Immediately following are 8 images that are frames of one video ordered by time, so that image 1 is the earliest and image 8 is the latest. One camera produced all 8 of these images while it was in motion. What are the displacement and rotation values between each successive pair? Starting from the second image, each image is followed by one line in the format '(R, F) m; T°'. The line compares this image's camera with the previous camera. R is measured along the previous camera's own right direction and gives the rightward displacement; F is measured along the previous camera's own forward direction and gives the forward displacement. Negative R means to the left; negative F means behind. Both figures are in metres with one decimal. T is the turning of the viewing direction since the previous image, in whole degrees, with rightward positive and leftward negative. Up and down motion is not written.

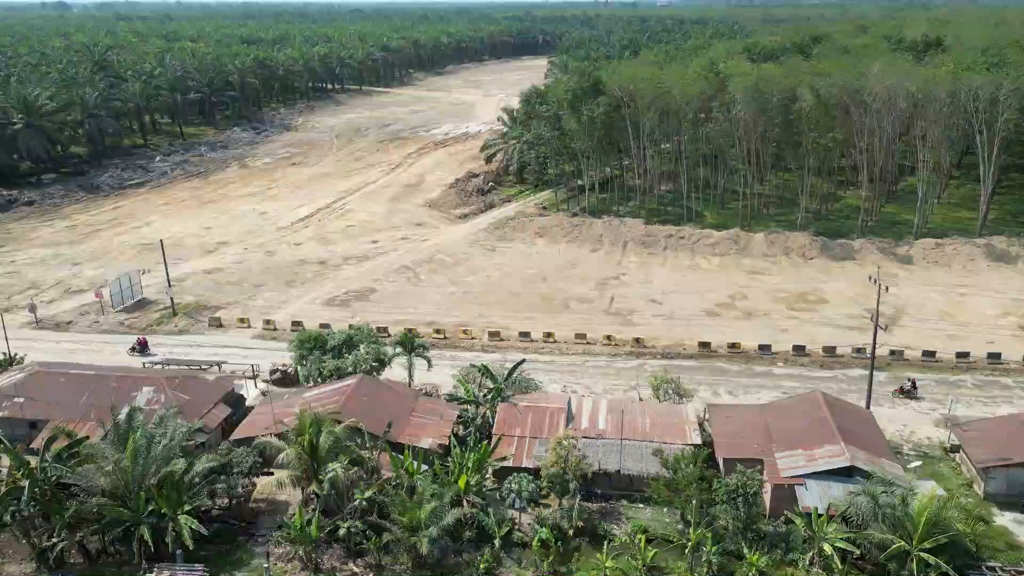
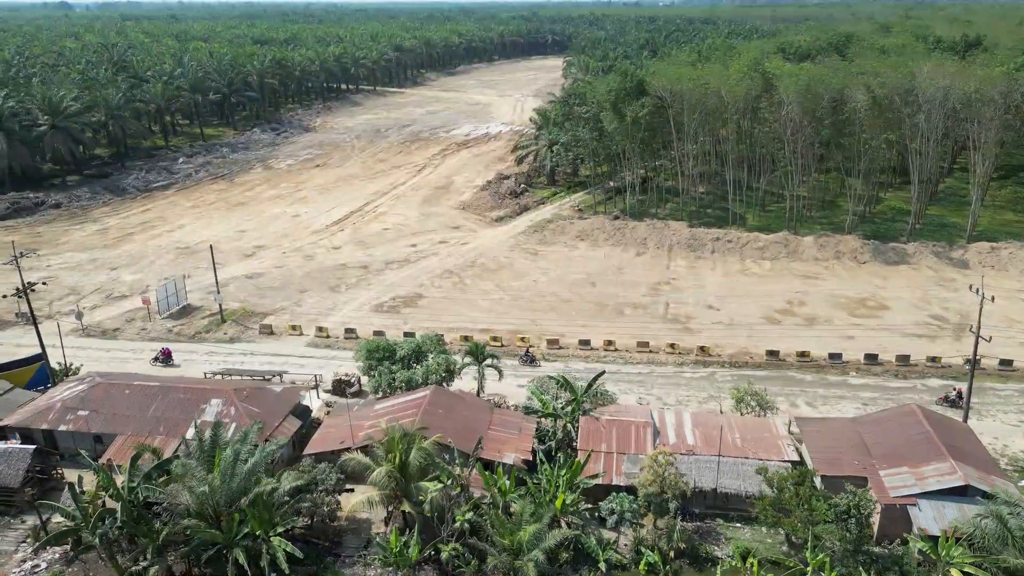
(-3.3, +0.8) m; 0°
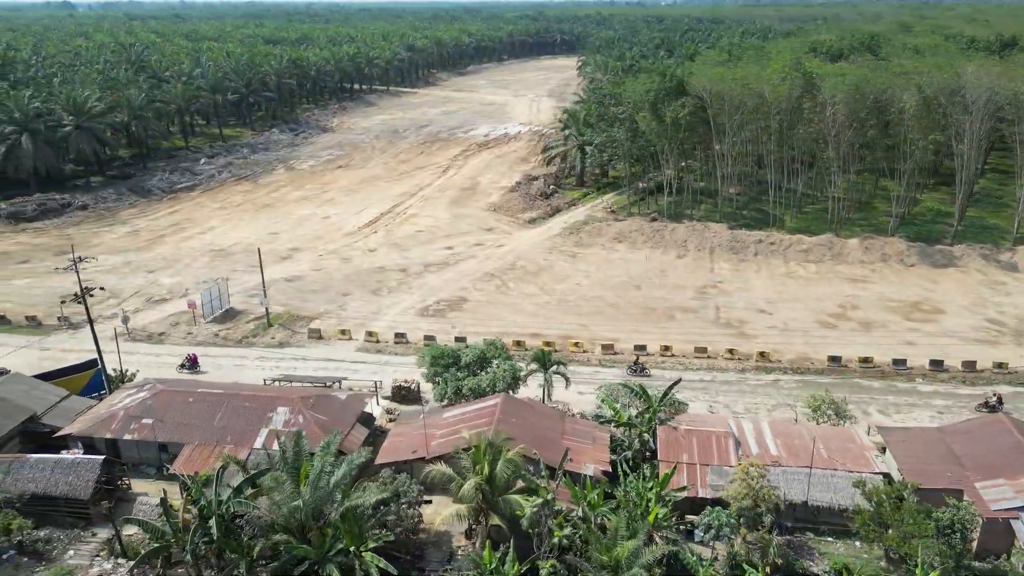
(-3.0, +0.6) m; 0°
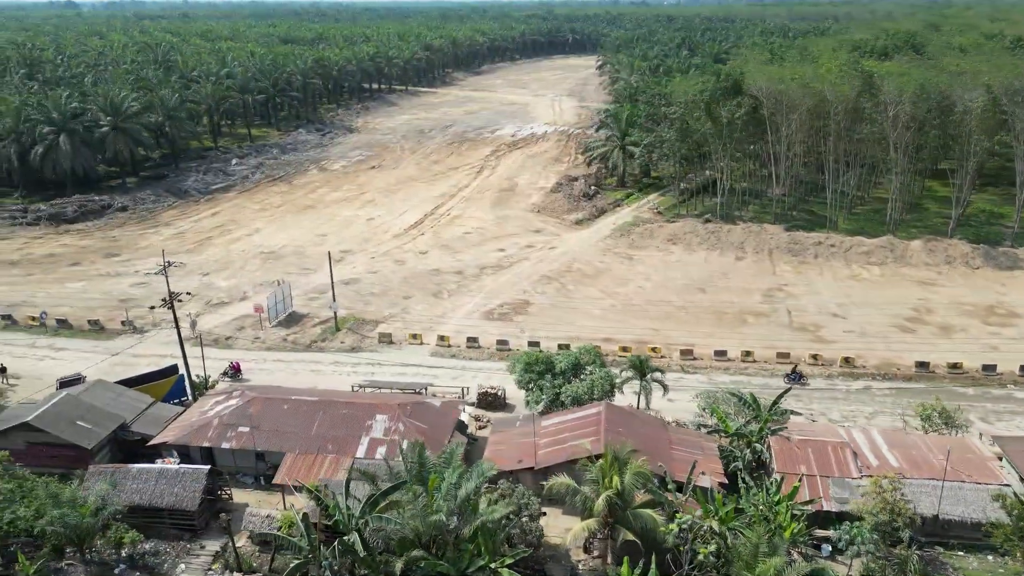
(-4.1, +0.6) m; 0°
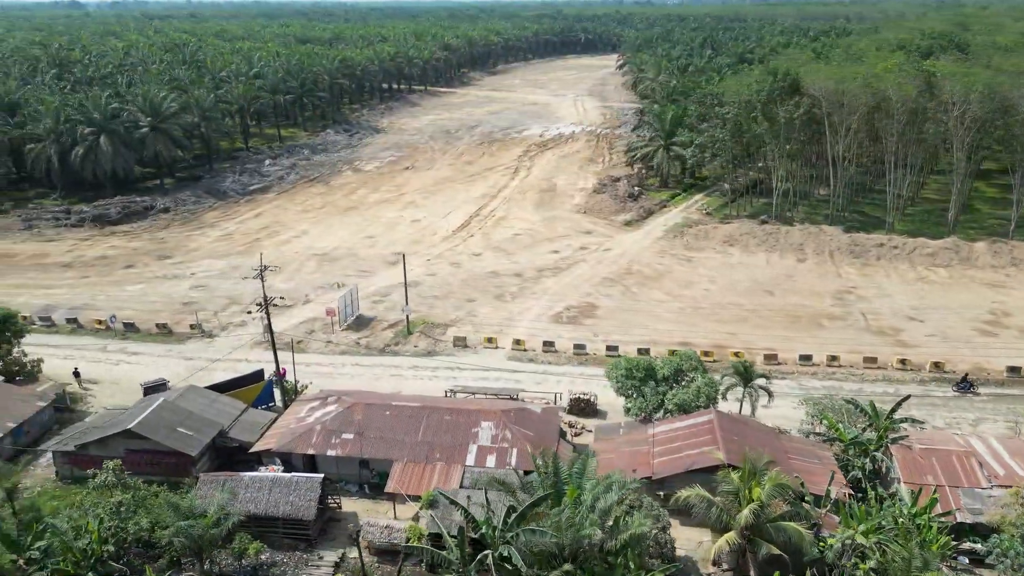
(-4.3, +0.5) m; 0°
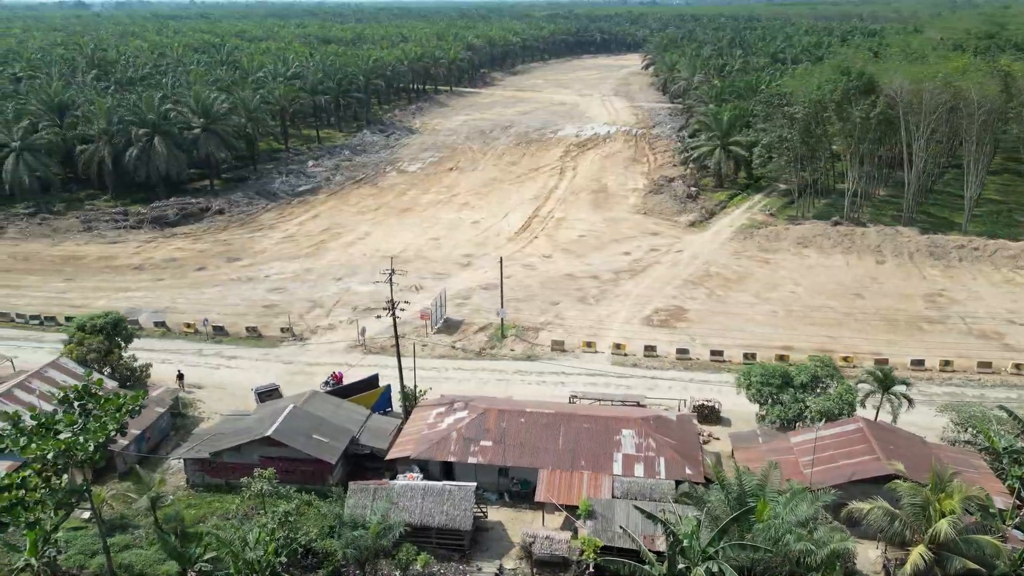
(-5.5, +0.4) m; 0°
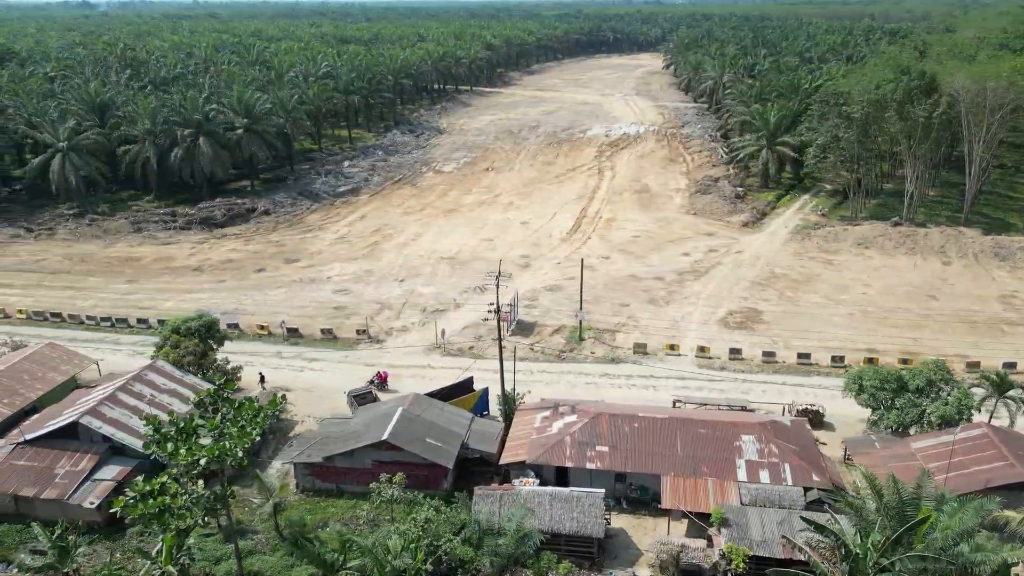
(-4.4, +0.3) m; 0°
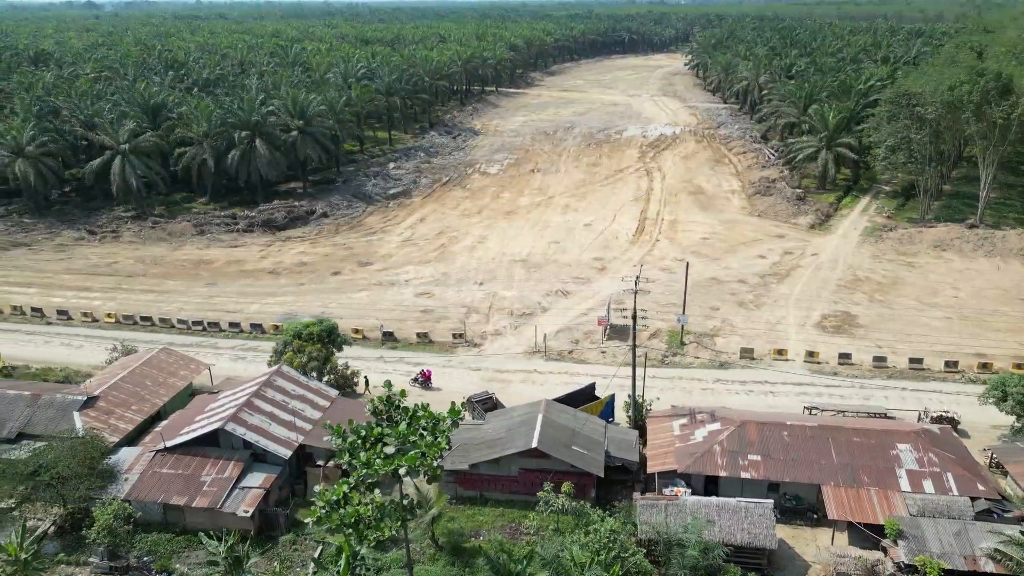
(-5.7, +0.3) m; 0°
